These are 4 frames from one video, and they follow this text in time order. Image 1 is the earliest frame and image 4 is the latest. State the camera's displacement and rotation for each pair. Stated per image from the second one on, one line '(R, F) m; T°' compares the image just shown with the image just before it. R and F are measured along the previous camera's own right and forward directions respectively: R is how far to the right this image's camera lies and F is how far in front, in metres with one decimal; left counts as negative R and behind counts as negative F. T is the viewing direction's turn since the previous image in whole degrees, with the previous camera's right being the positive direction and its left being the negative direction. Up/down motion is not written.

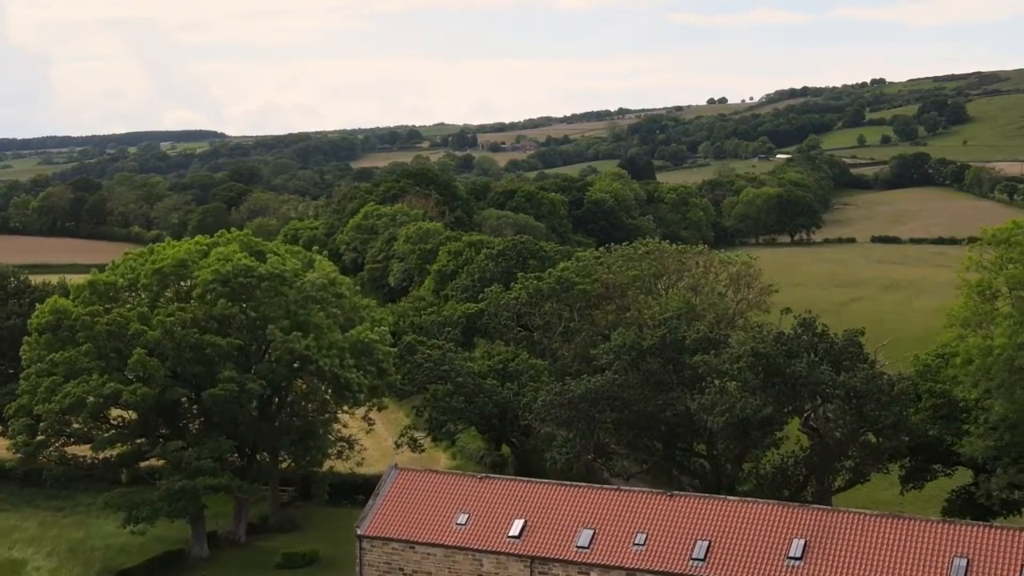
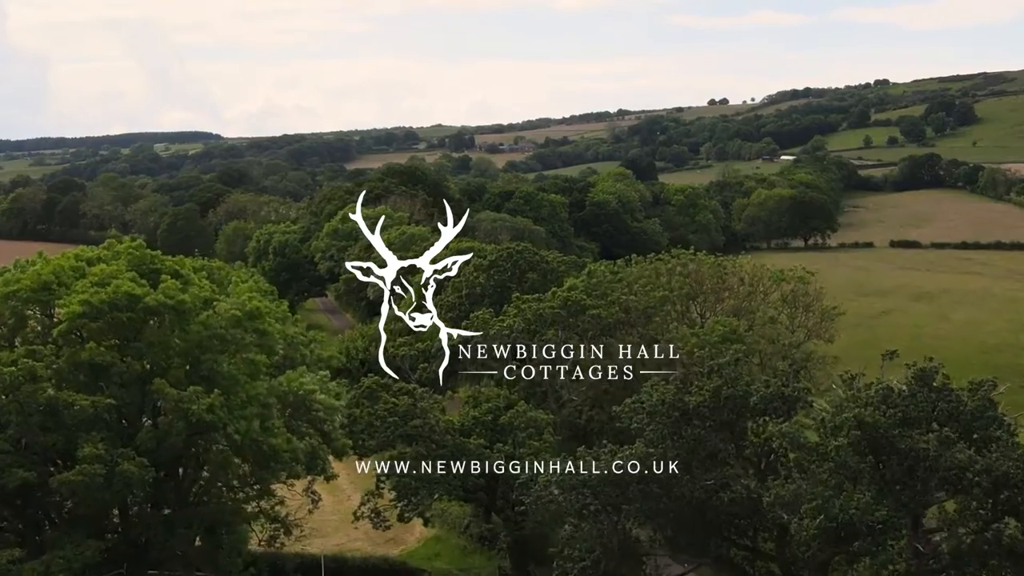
(+0.1, +9.1) m; 0°
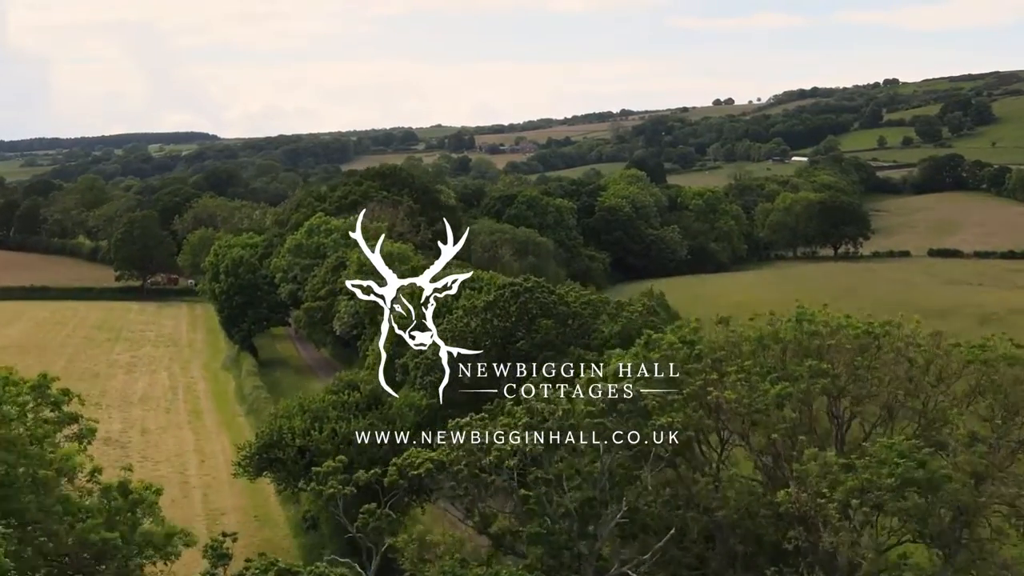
(-0.1, +13.4) m; 0°
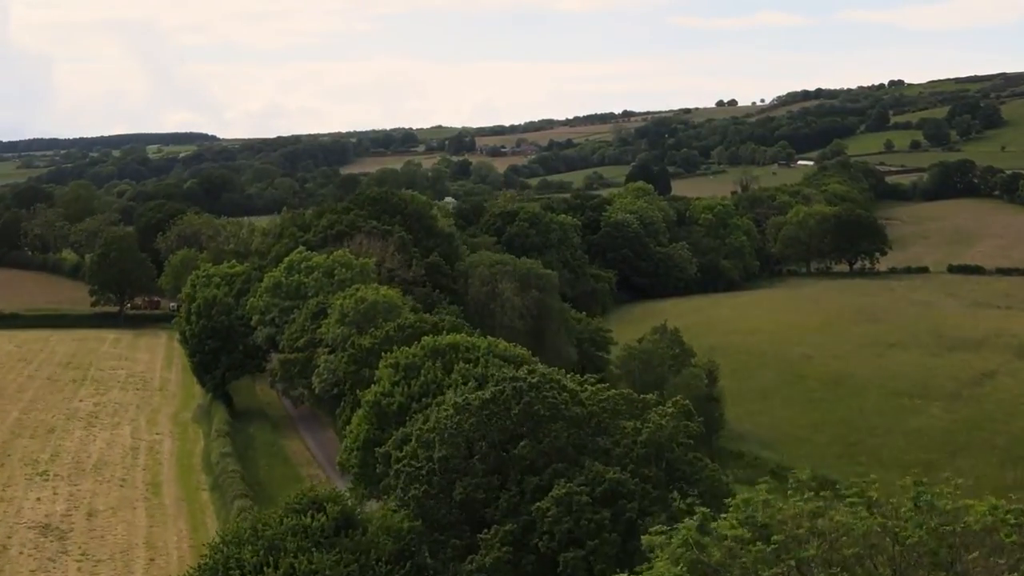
(0.0, +5.9) m; 0°
